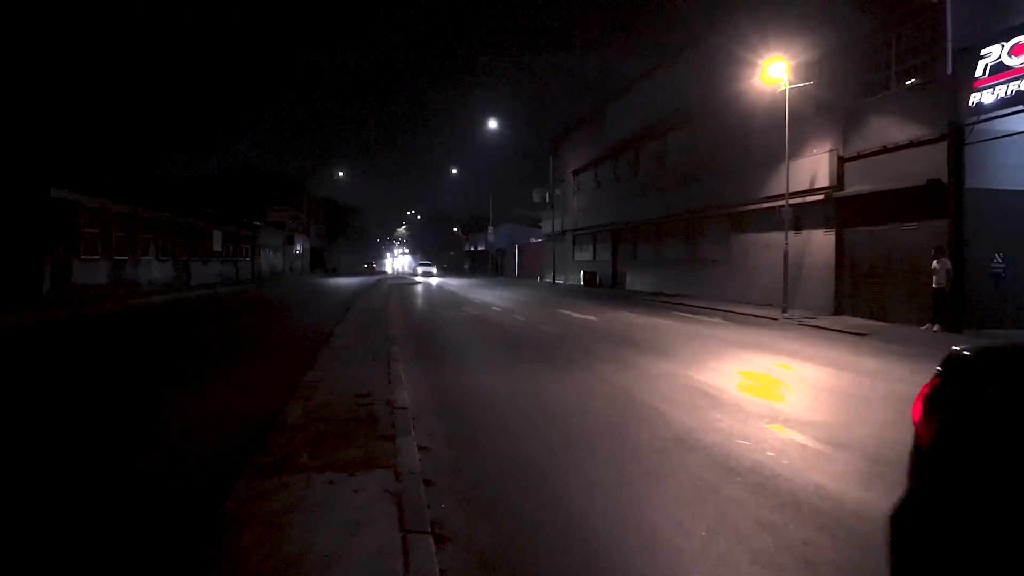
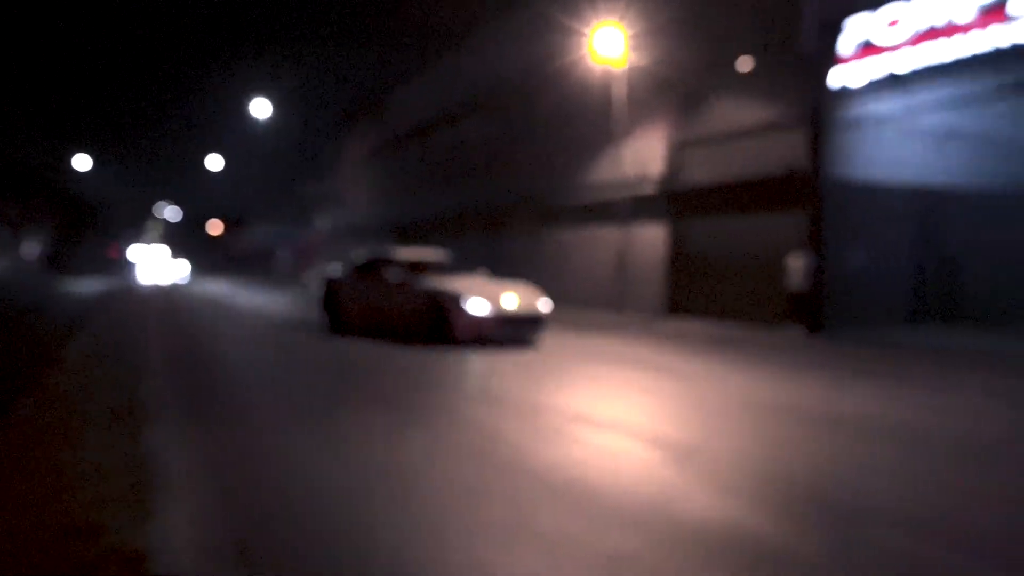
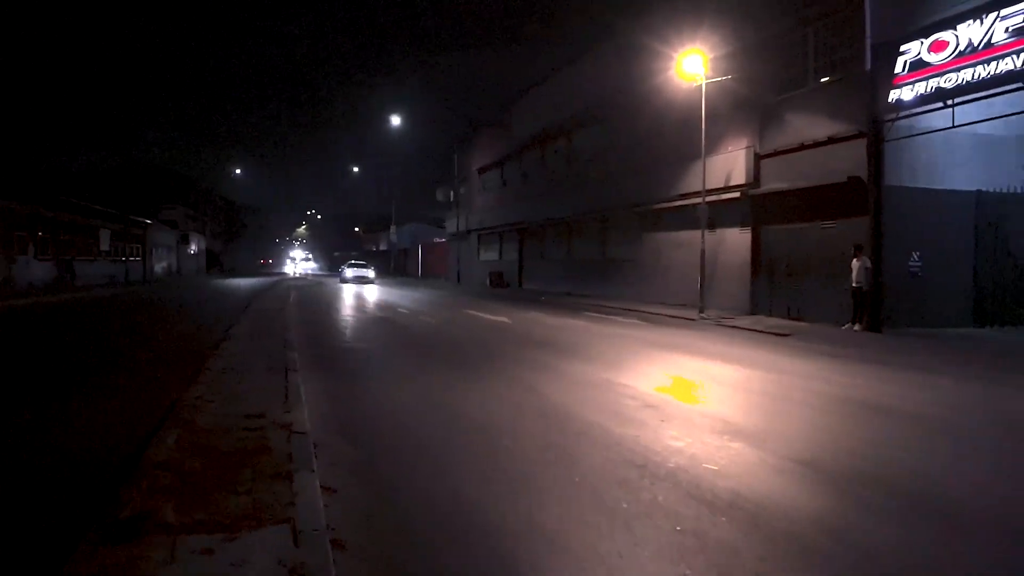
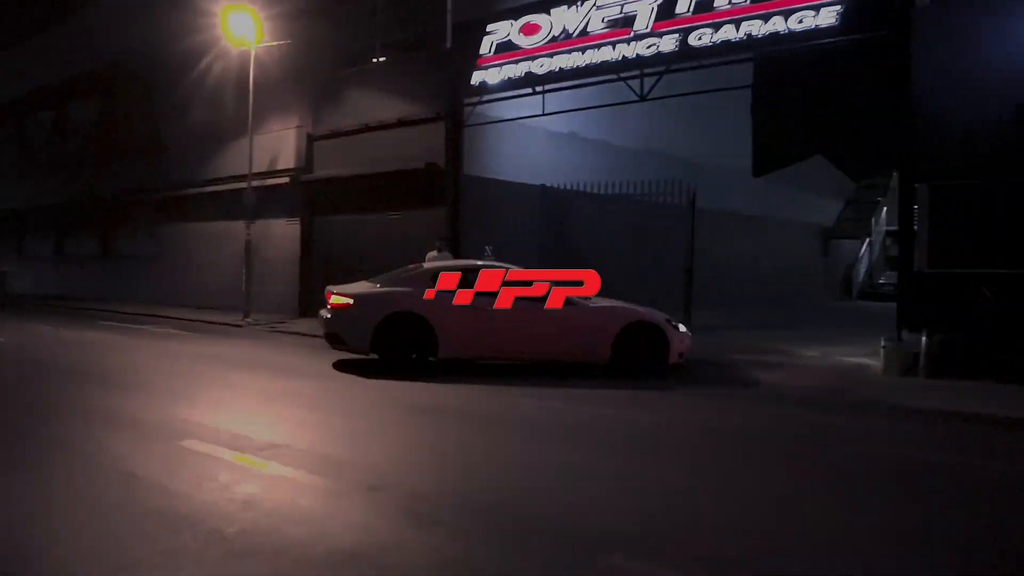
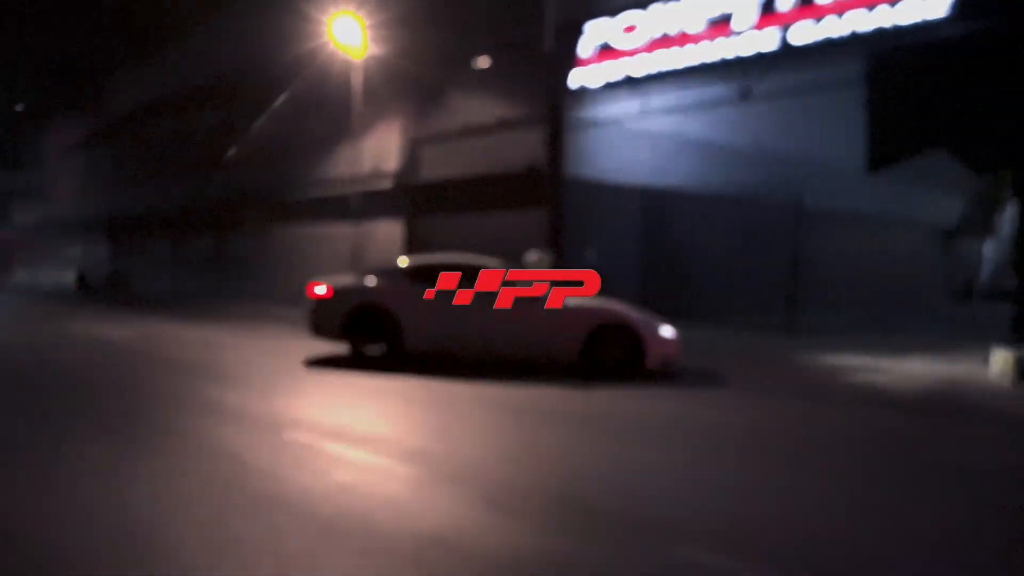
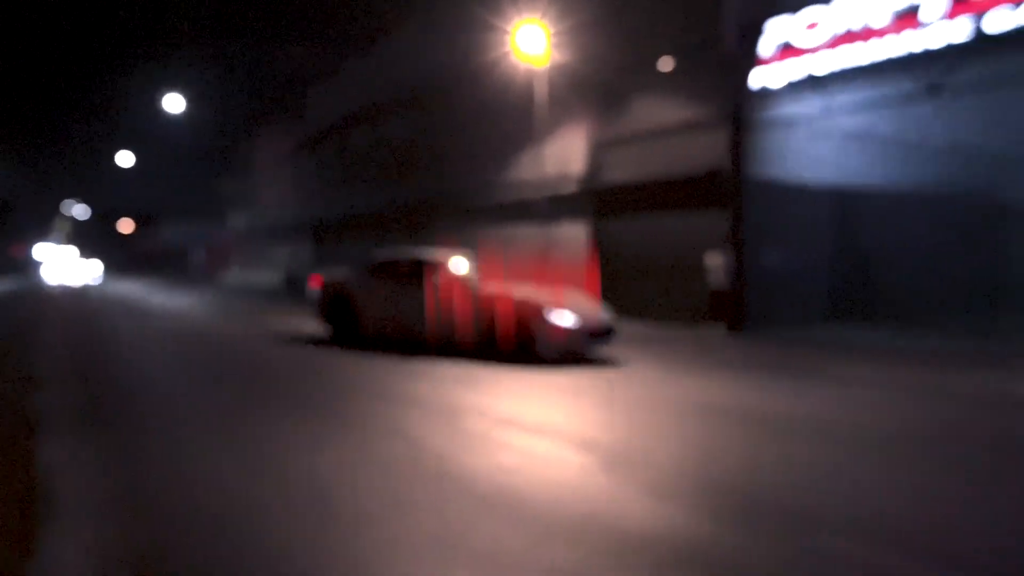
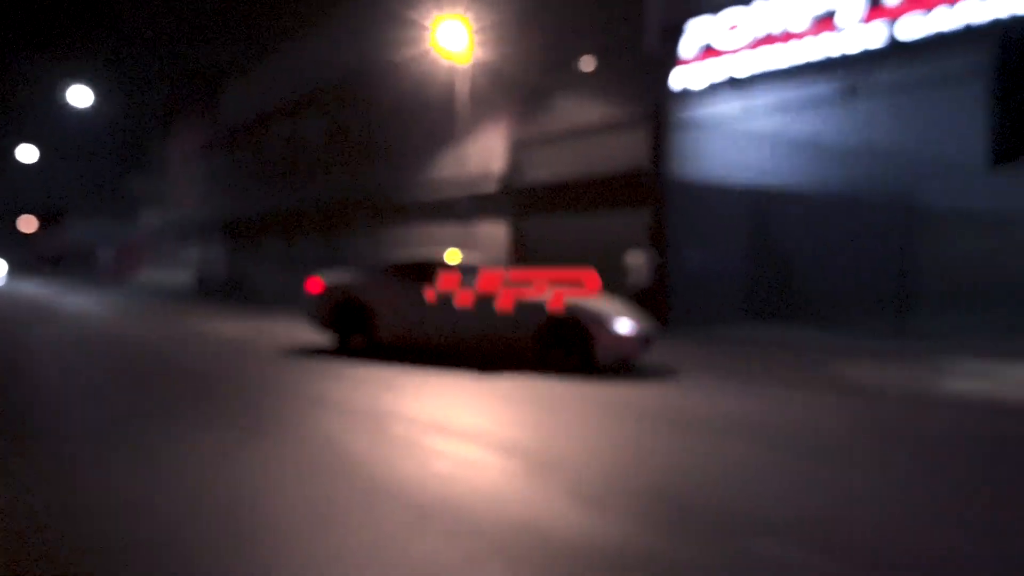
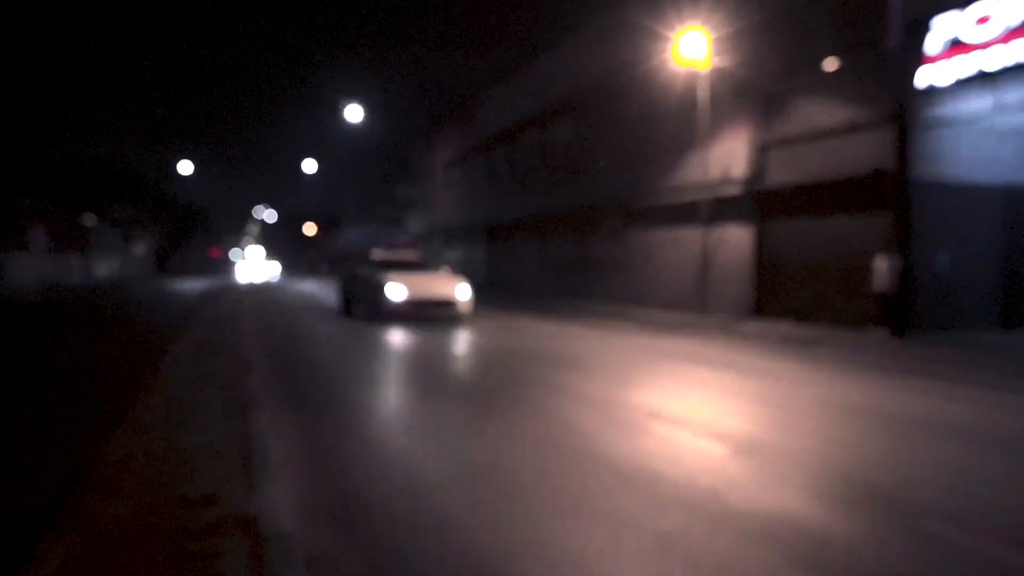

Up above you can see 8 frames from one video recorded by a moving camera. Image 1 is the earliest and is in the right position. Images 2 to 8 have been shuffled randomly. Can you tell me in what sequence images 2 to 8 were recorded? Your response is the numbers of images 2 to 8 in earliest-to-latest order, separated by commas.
3, 8, 2, 6, 7, 5, 4
